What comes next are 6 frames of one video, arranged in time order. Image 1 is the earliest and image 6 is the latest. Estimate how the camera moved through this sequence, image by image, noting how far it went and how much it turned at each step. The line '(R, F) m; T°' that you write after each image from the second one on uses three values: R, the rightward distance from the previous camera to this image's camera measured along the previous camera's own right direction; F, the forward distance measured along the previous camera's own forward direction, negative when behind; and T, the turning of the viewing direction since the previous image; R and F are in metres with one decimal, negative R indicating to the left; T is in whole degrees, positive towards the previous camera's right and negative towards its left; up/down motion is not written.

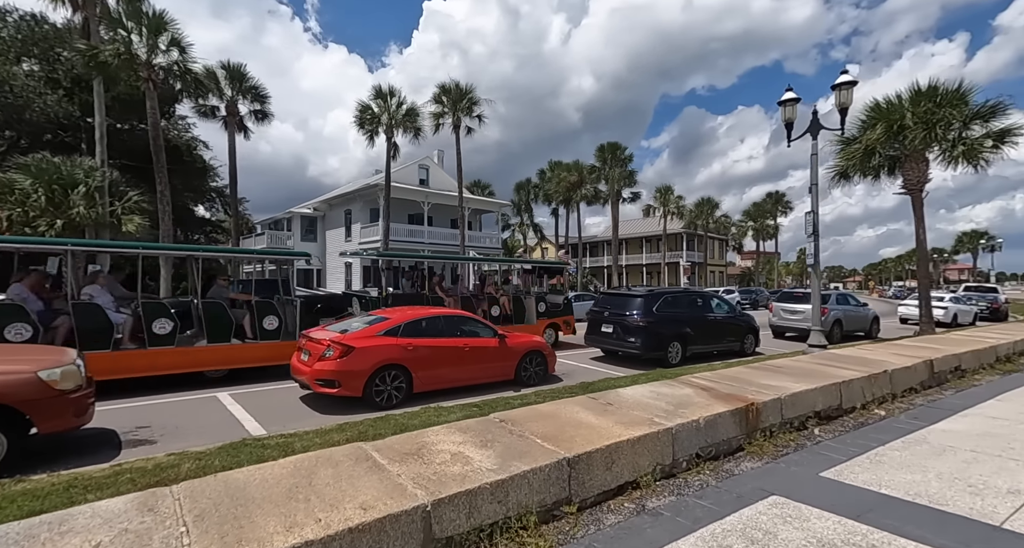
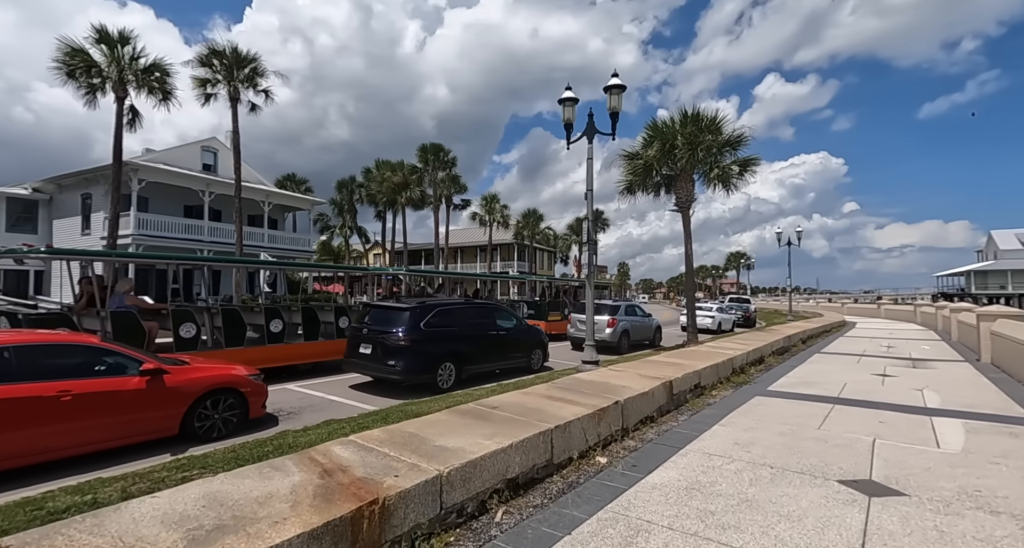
(+1.5, +1.2) m; +18°
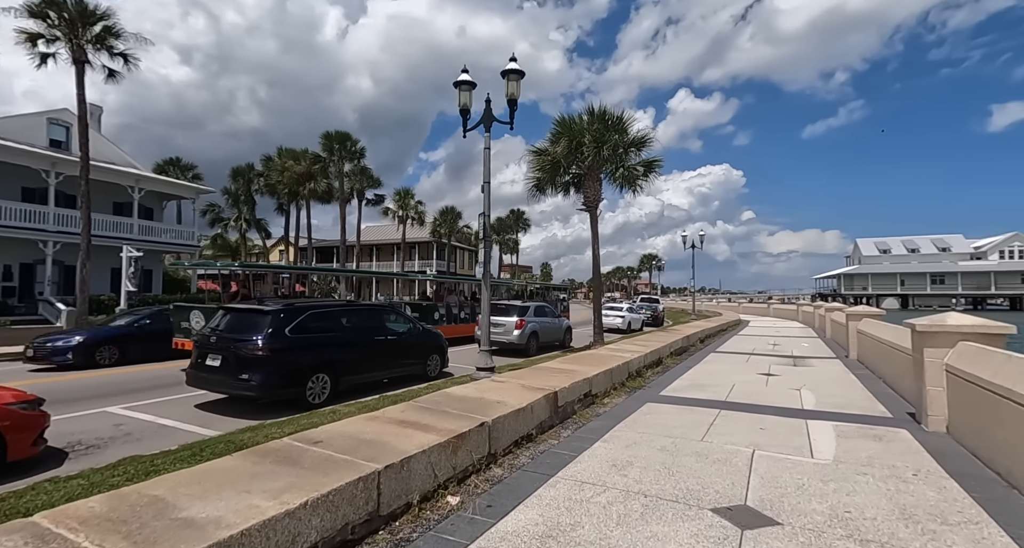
(+0.6, +0.7) m; +9°
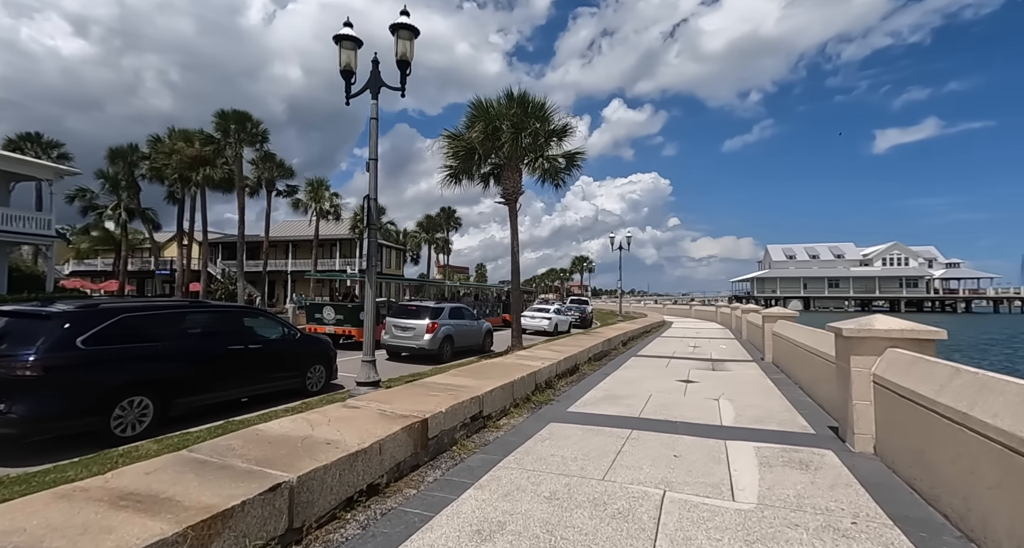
(+0.7, +1.3) m; +7°
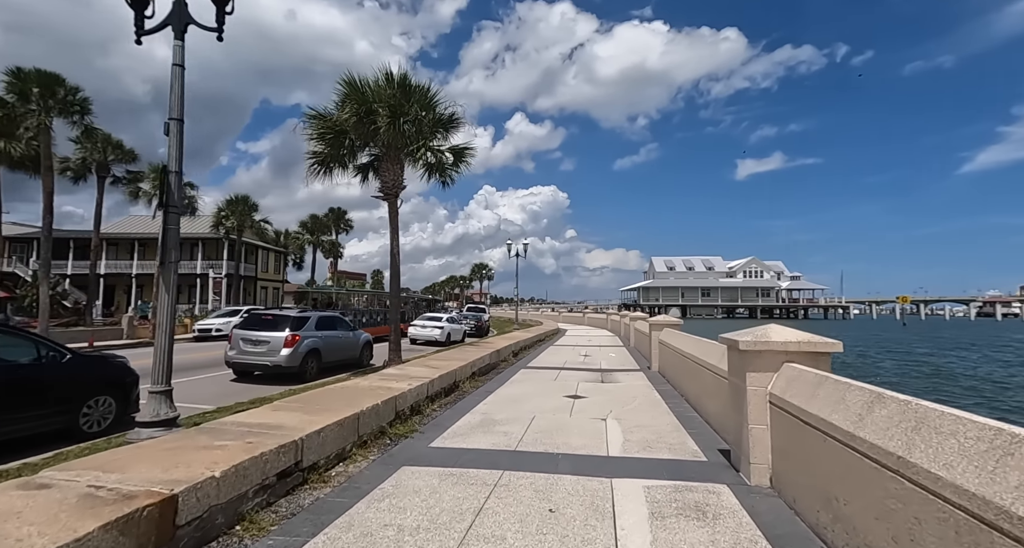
(+0.6, +1.4) m; +11°
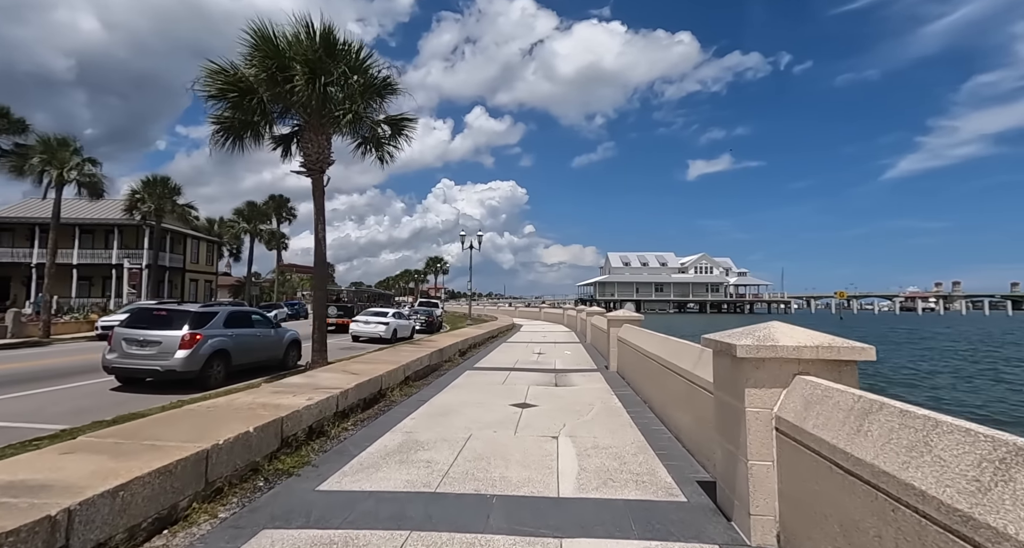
(+0.4, +1.8) m; +5°
